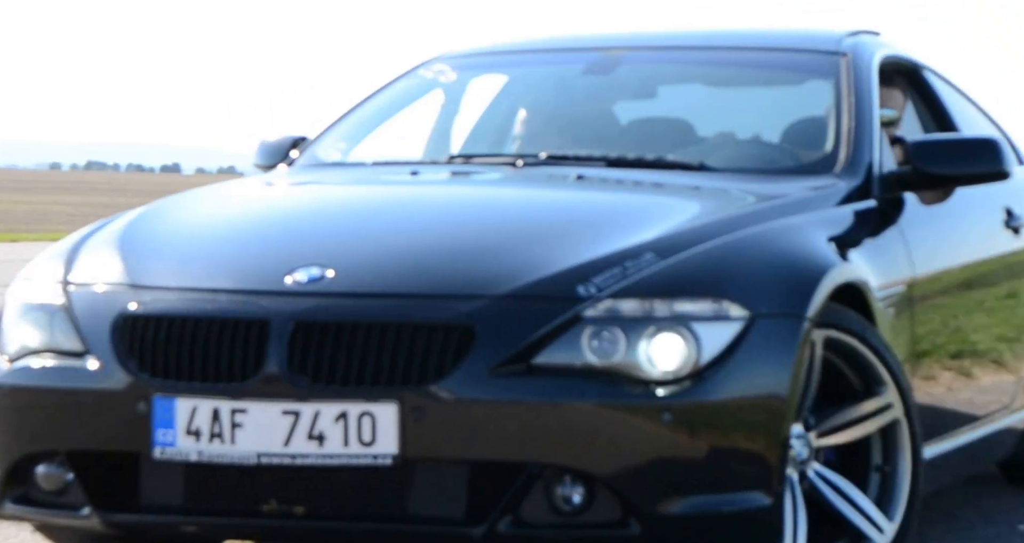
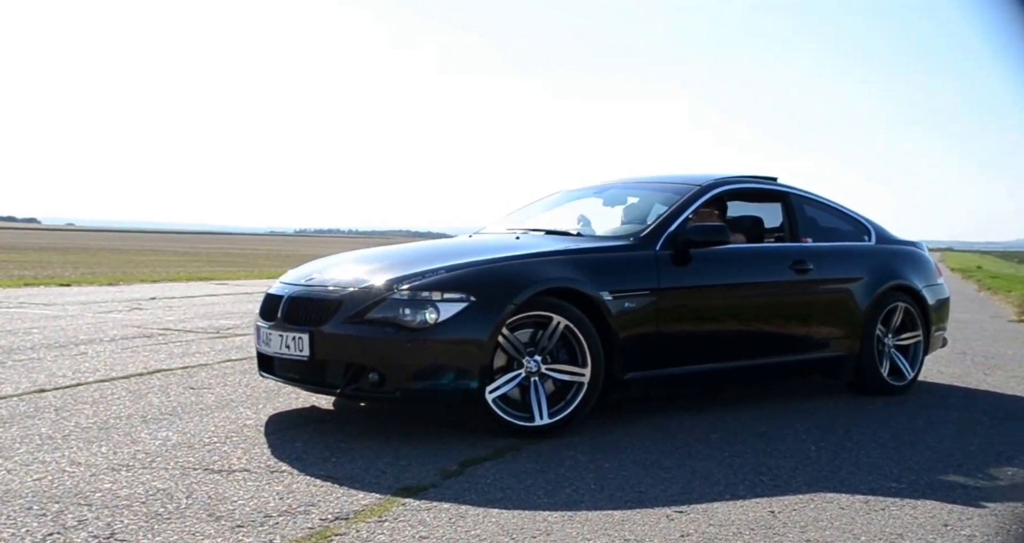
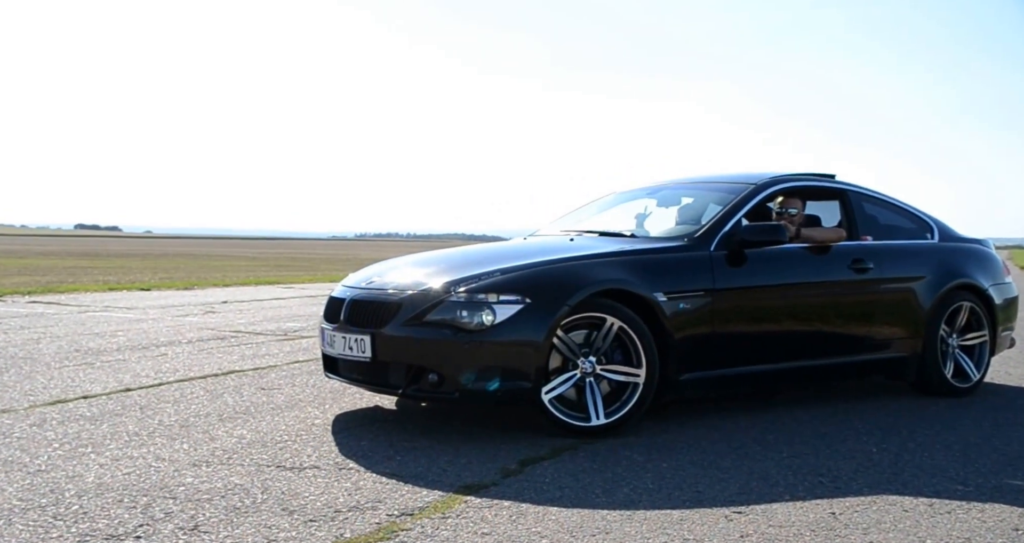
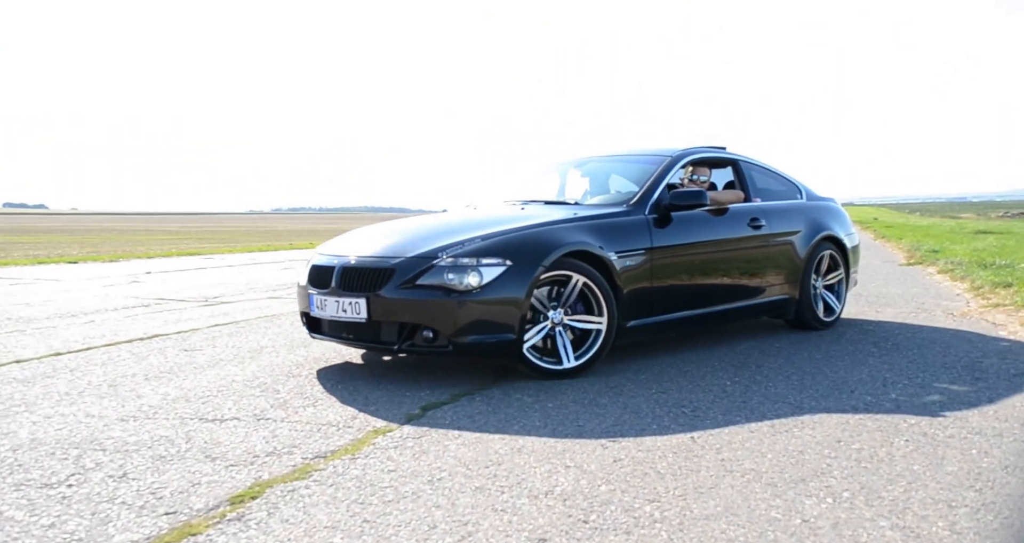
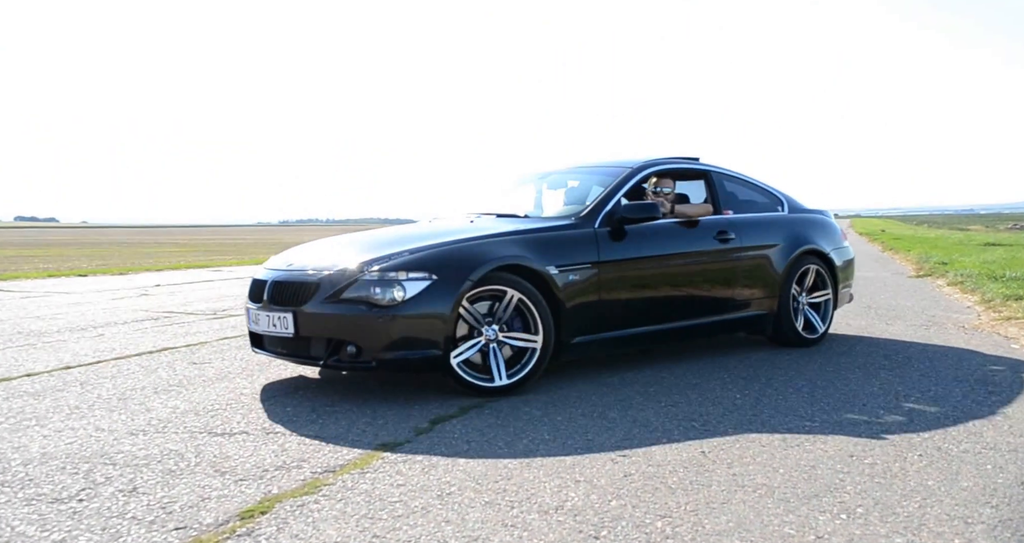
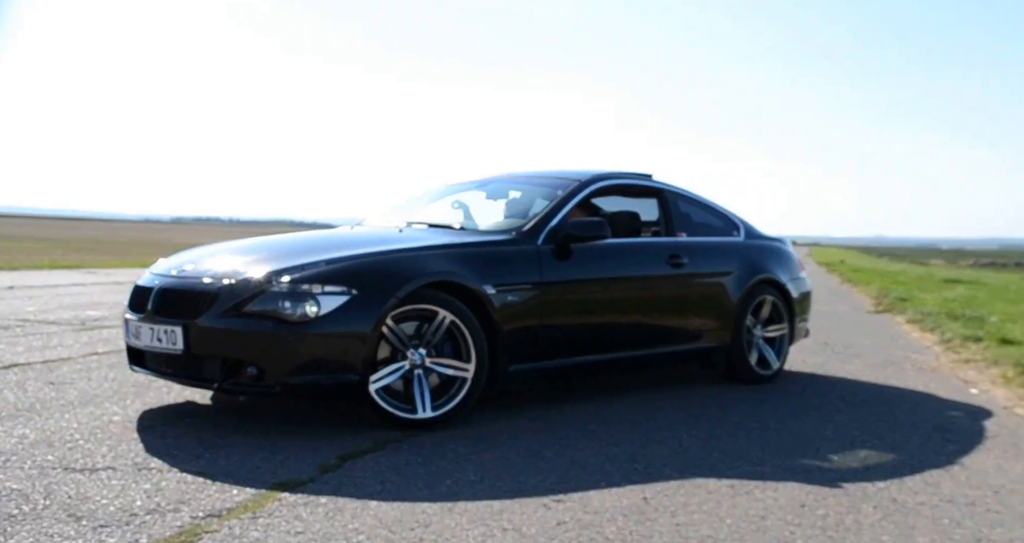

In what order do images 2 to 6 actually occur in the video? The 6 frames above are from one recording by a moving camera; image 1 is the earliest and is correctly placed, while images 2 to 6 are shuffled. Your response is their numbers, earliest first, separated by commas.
4, 5, 3, 2, 6
